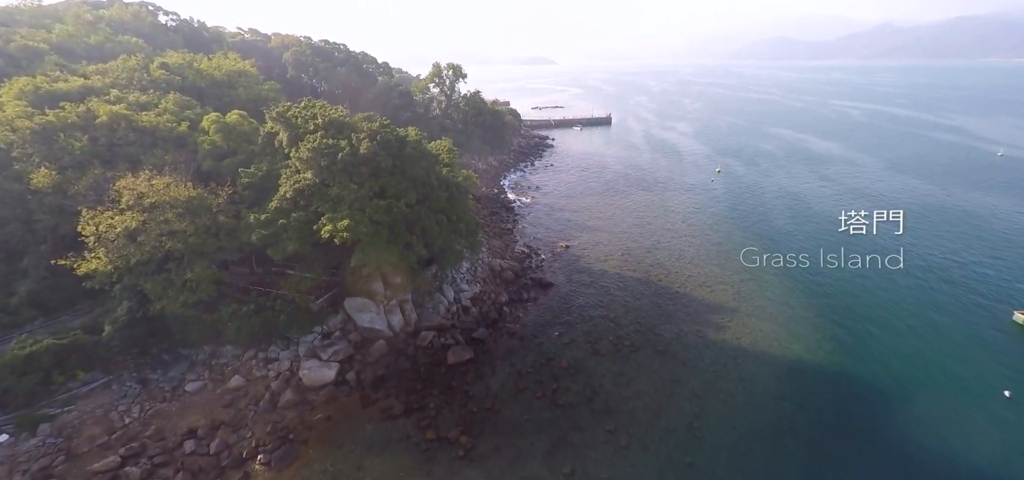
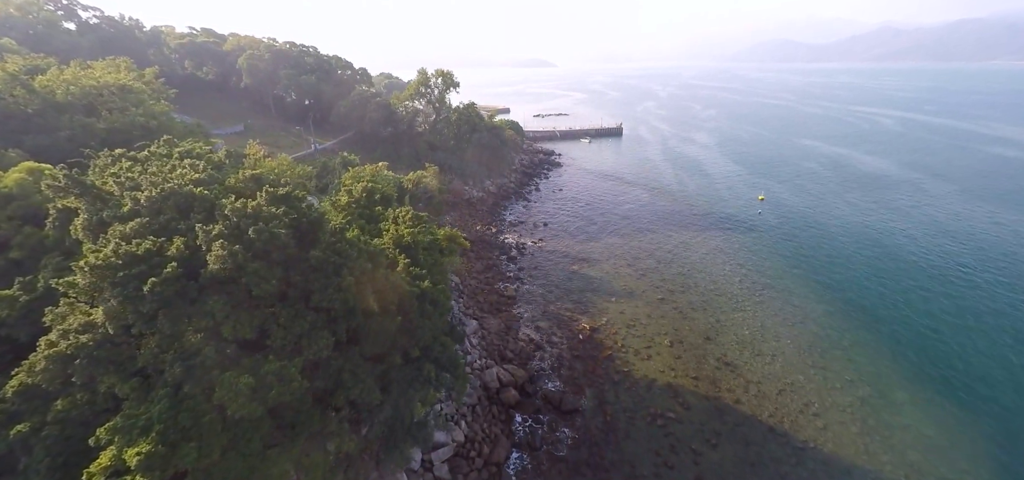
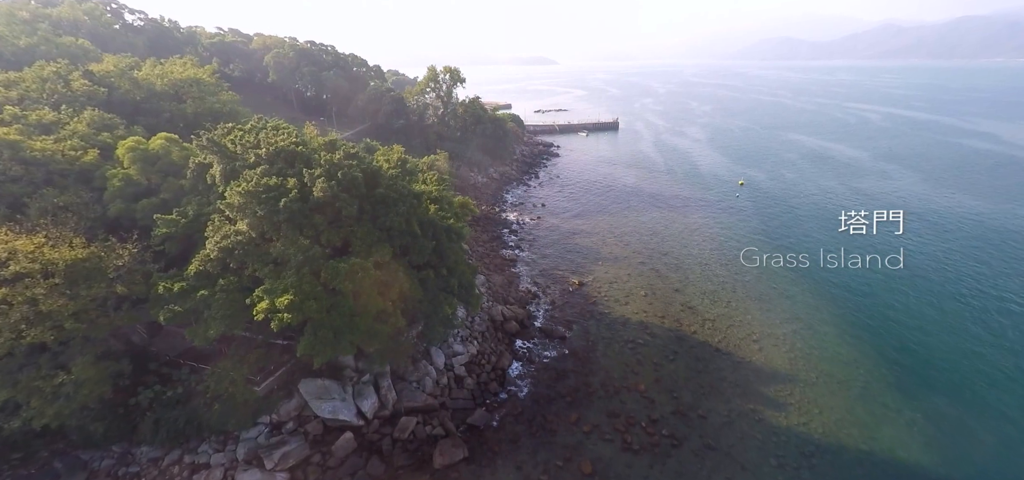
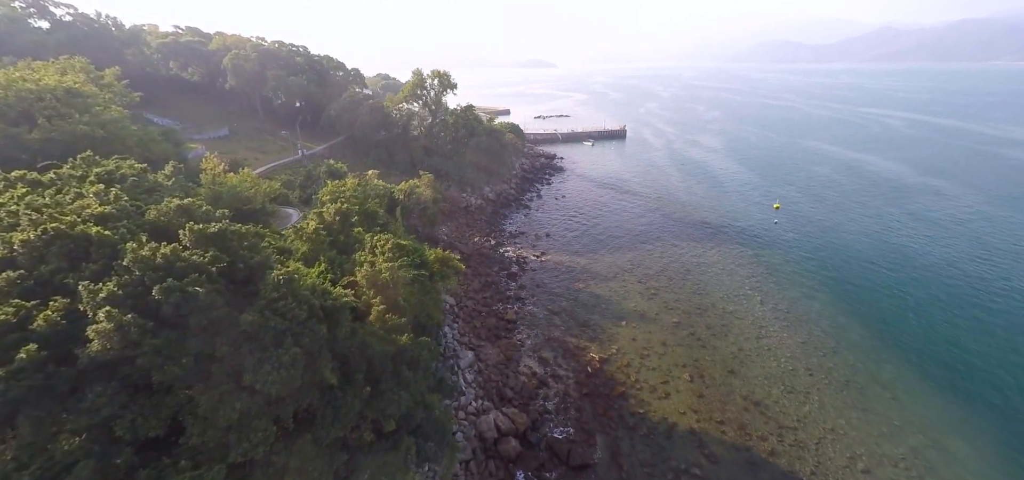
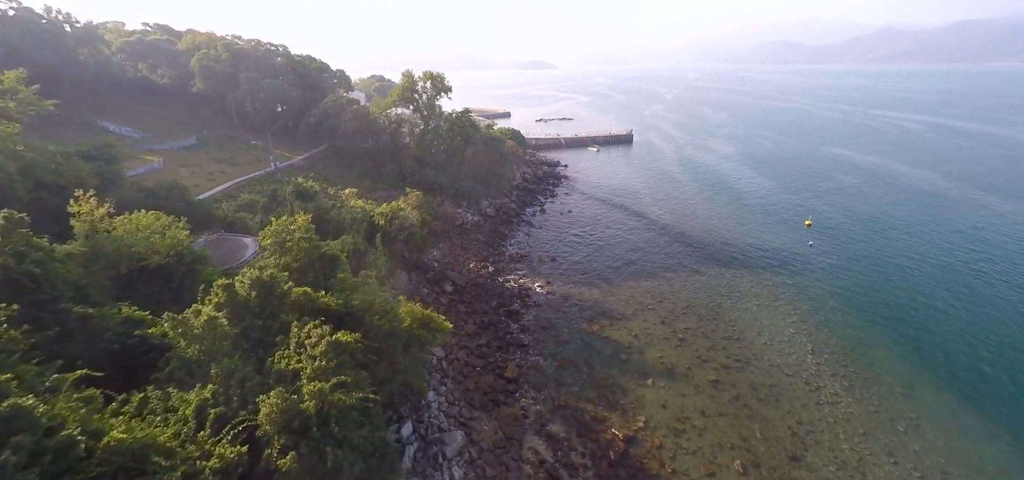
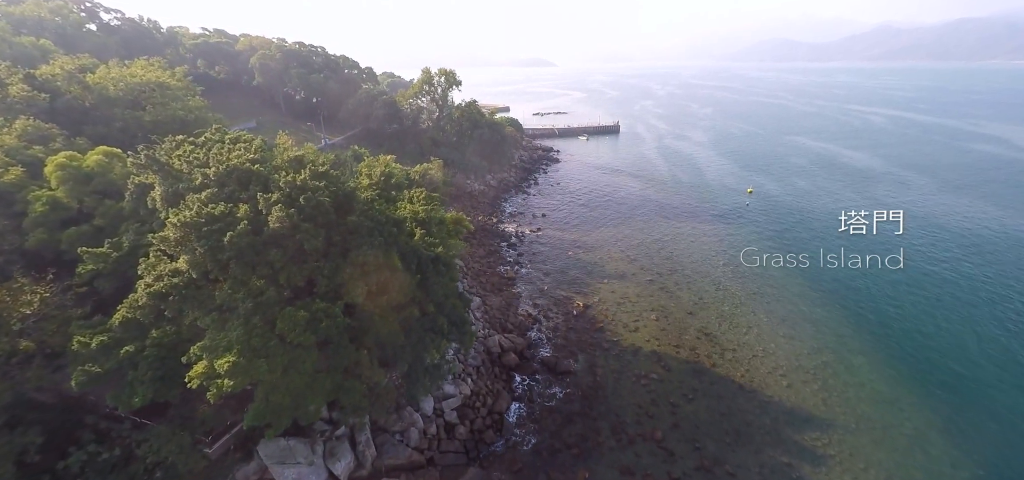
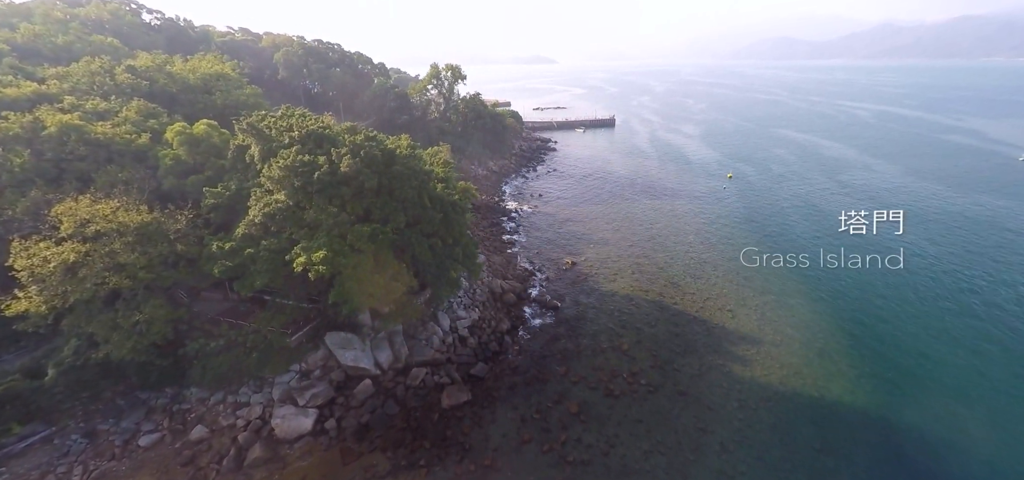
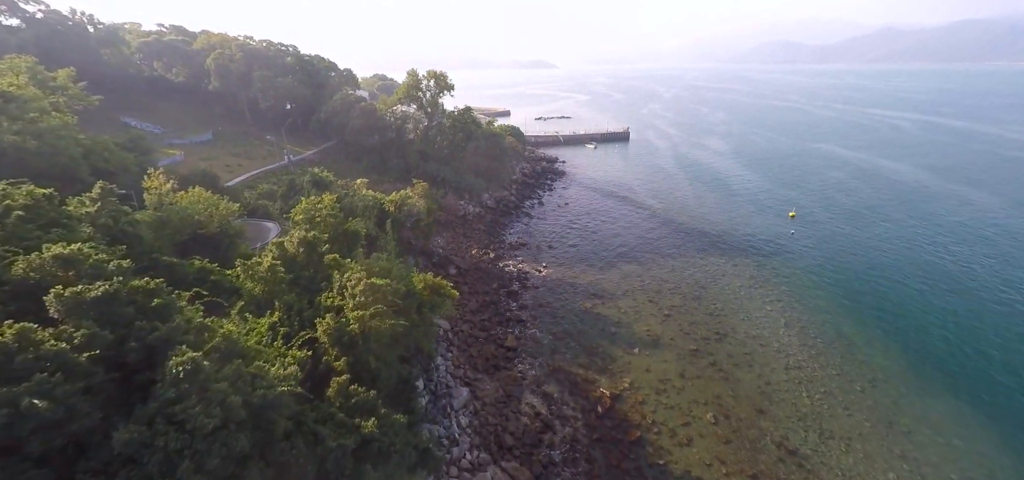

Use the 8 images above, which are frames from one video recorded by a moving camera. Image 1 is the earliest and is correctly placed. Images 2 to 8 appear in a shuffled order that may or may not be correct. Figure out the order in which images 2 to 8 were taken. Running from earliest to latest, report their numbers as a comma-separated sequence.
7, 3, 6, 2, 4, 8, 5
